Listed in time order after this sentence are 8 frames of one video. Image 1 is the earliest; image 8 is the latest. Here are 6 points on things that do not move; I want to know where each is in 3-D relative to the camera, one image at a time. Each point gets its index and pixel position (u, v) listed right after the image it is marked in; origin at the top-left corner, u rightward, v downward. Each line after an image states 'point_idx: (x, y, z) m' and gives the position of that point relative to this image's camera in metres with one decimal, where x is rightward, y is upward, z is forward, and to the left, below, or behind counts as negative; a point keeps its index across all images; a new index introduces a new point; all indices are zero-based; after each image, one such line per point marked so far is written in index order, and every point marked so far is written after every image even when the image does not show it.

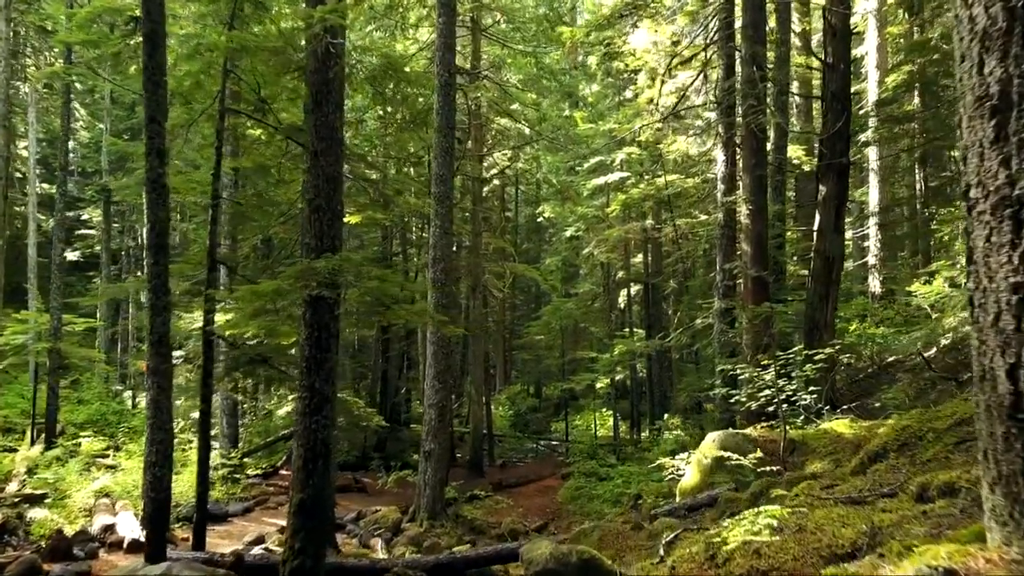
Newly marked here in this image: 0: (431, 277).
0: (-1.4, +0.2, +13.5) m
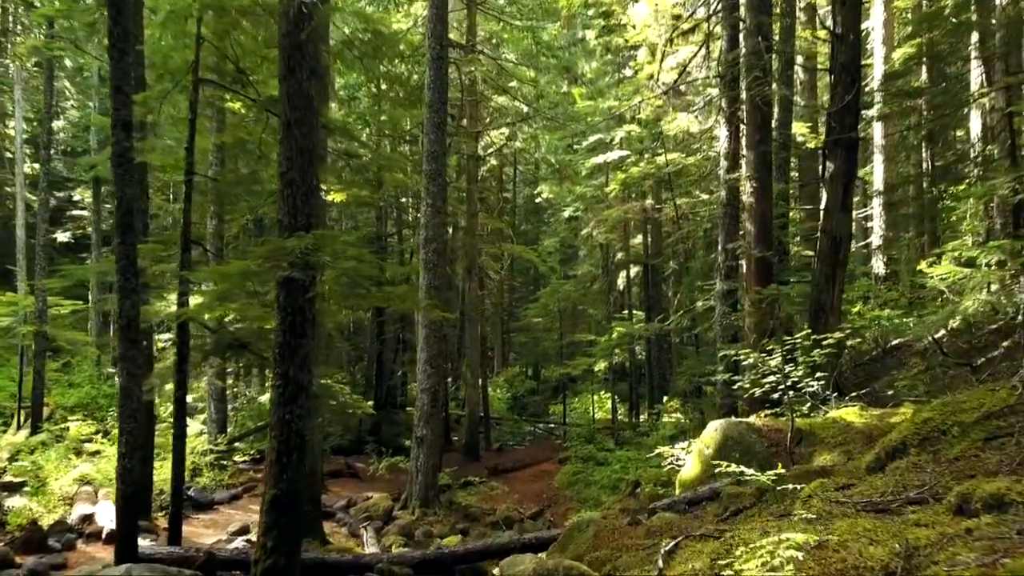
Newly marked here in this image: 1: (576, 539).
0: (-1.5, +0.5, +13.0) m
1: (+0.5, -2.1, +6.5) m
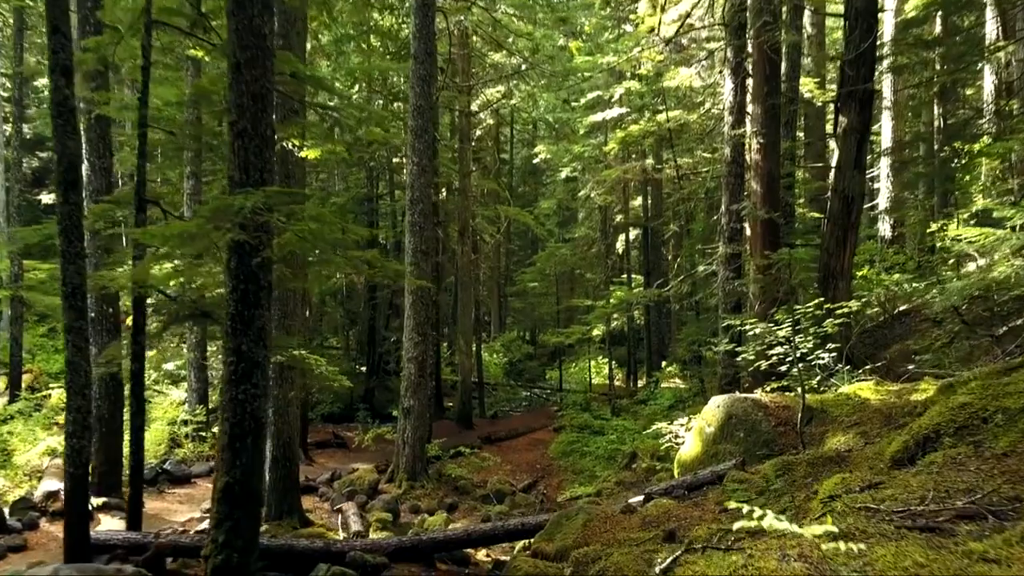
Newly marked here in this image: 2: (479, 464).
0: (-1.7, +1.1, +12.3) m
1: (+0.4, -1.8, +5.9) m
2: (-0.6, -3.3, +14.3) m
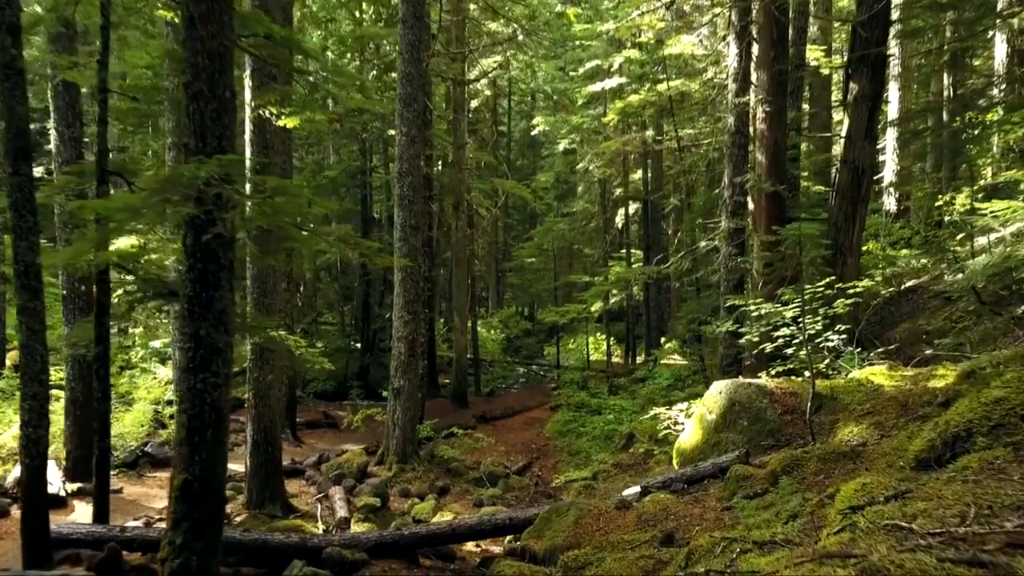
0: (-1.8, +1.4, +11.8) m
1: (+0.3, -1.7, +5.5) m
2: (-0.7, -2.9, +14.0) m
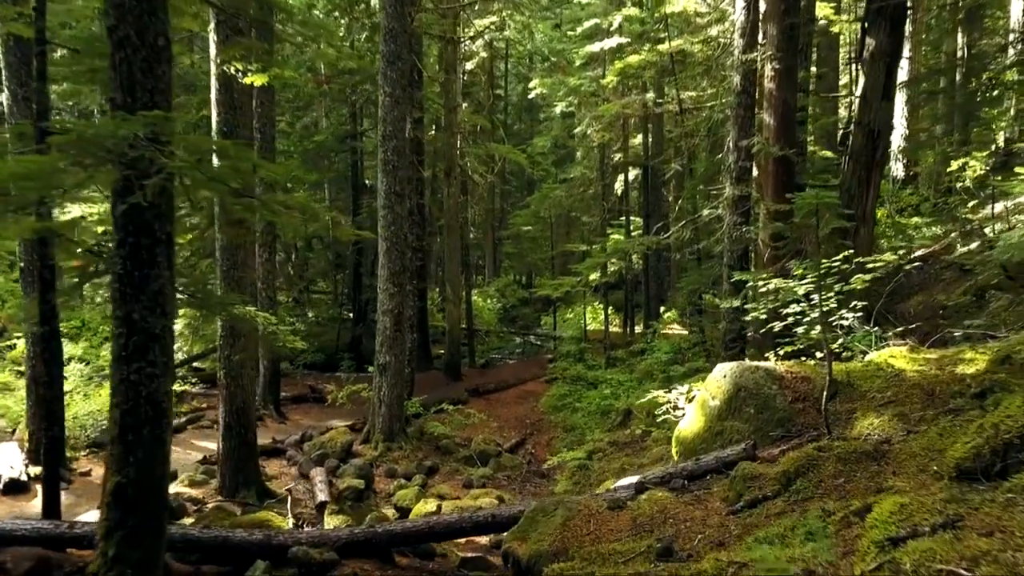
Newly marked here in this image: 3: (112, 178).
0: (-1.9, +1.9, +11.1) m
1: (+0.2, -1.5, +5.0) m
2: (-0.9, -2.3, +13.5) m
3: (-2.0, +0.6, +3.9) m
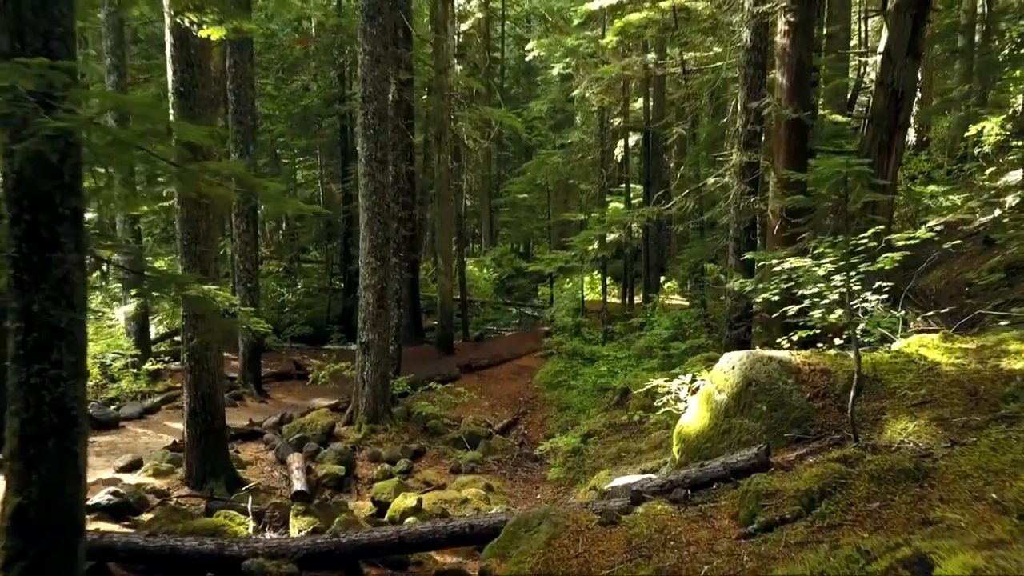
0: (-2.0, +2.2, +10.4) m
1: (+0.1, -1.4, +4.3) m
2: (-1.0, -1.9, +12.9) m
3: (-2.2, +0.6, +3.2) m
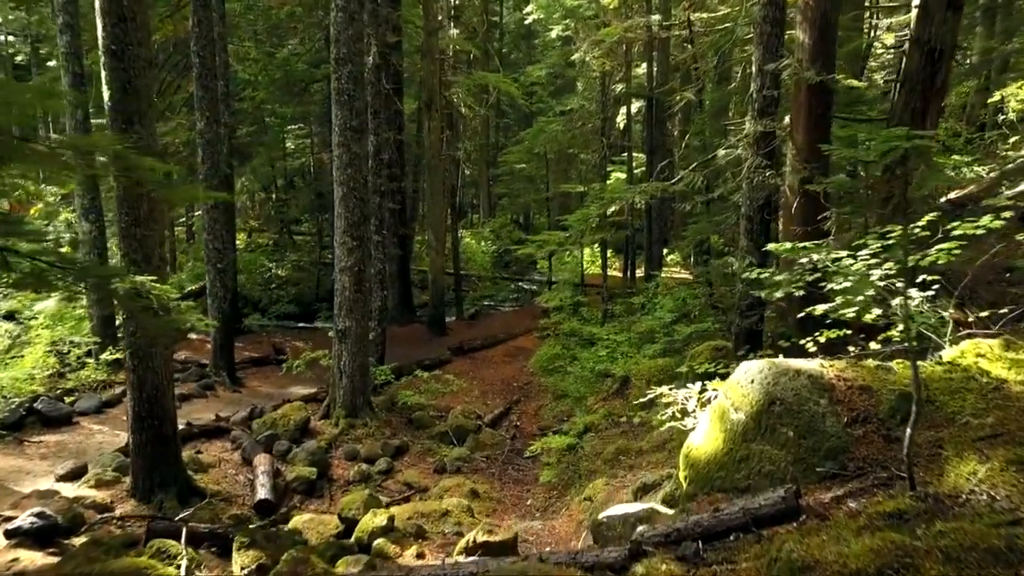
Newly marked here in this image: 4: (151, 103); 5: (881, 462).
0: (-2.2, +2.4, +9.4) m
1: (-0.1, -1.5, +3.5) m
2: (-1.1, -1.6, +12.0) m
3: (-2.3, +0.5, +2.3) m
4: (-3.2, +1.6, +6.8) m
5: (+1.8, -0.9, +3.8) m
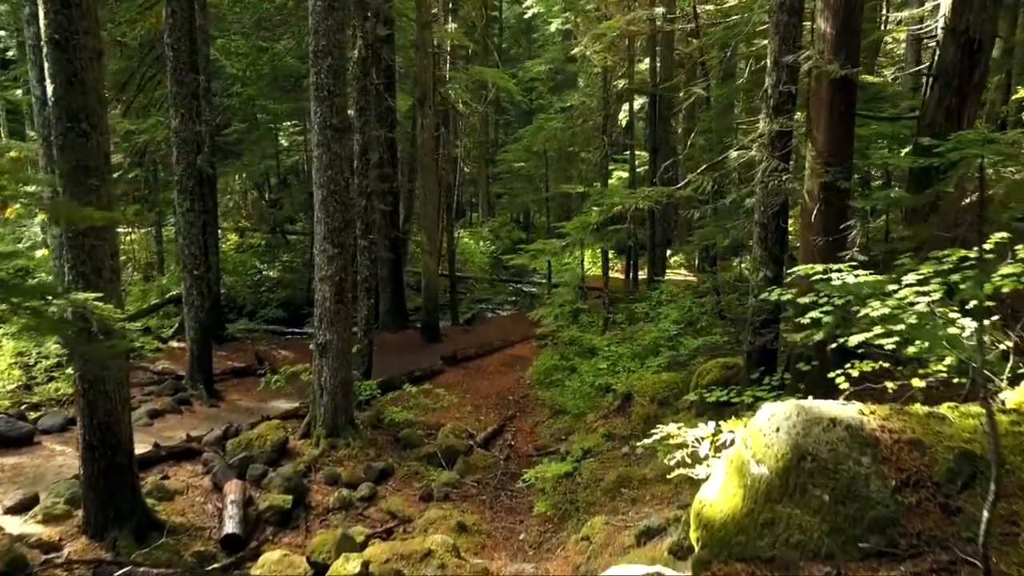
0: (-2.2, +2.3, +8.7) m
1: (-0.2, -1.6, +2.8) m
2: (-1.2, -1.7, +11.4) m
3: (-2.4, +0.4, +1.6) m
4: (-3.3, +1.5, +6.1) m
5: (+1.7, -1.0, +3.1) m
